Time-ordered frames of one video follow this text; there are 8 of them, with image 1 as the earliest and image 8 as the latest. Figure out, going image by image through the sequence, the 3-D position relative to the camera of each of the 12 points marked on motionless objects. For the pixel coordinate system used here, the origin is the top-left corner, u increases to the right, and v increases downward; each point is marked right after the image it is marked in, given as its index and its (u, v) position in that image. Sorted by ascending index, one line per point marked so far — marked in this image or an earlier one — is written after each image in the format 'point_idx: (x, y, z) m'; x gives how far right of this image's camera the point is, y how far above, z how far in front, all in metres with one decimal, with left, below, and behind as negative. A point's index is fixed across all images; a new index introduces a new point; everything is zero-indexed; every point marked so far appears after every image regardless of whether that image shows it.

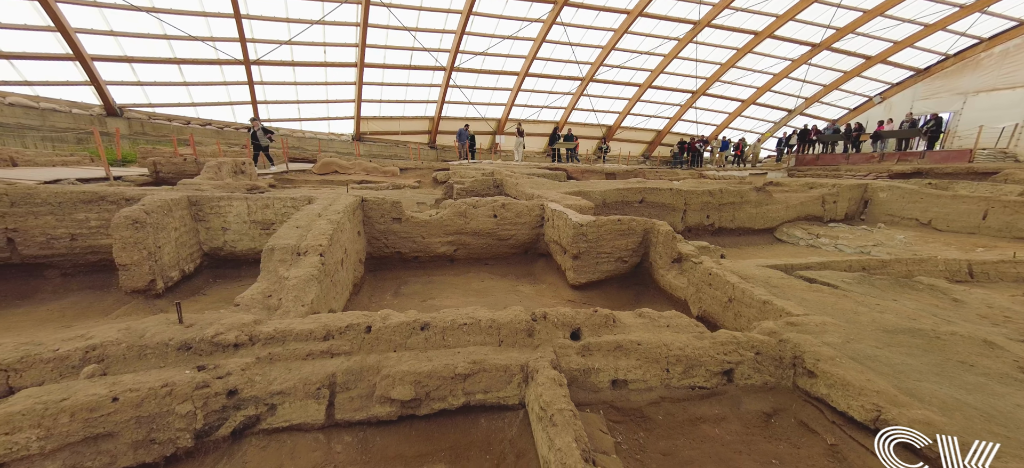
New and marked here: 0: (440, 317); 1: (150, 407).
0: (-0.4, -0.5, +2.2) m
1: (-1.4, -0.7, +1.5) m
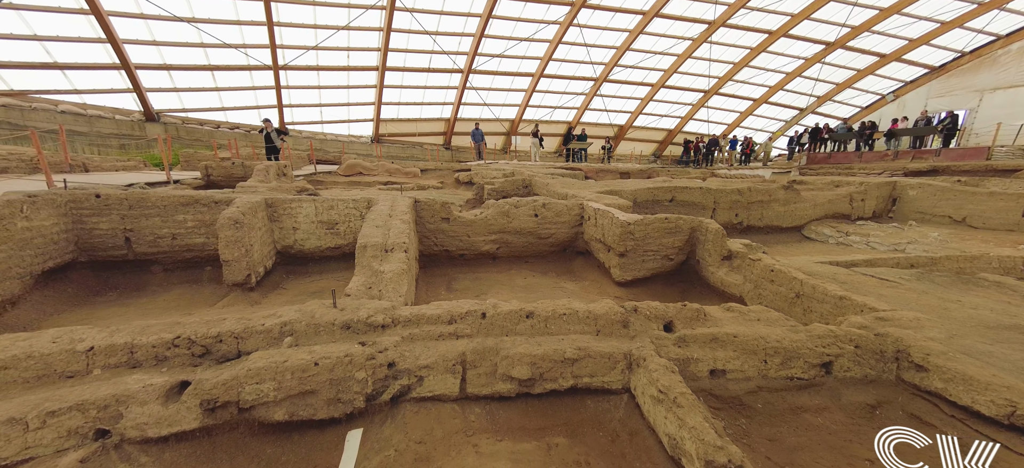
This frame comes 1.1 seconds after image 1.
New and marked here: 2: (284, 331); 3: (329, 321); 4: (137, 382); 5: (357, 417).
0: (+0.2, -0.5, +2.4) m
1: (-0.8, -0.7, +1.8) m
2: (-1.2, -0.5, +1.9) m
3: (-1.0, -0.5, +2.0) m
4: (-1.5, -0.6, +1.5) m
5: (-0.8, -0.9, +1.8) m
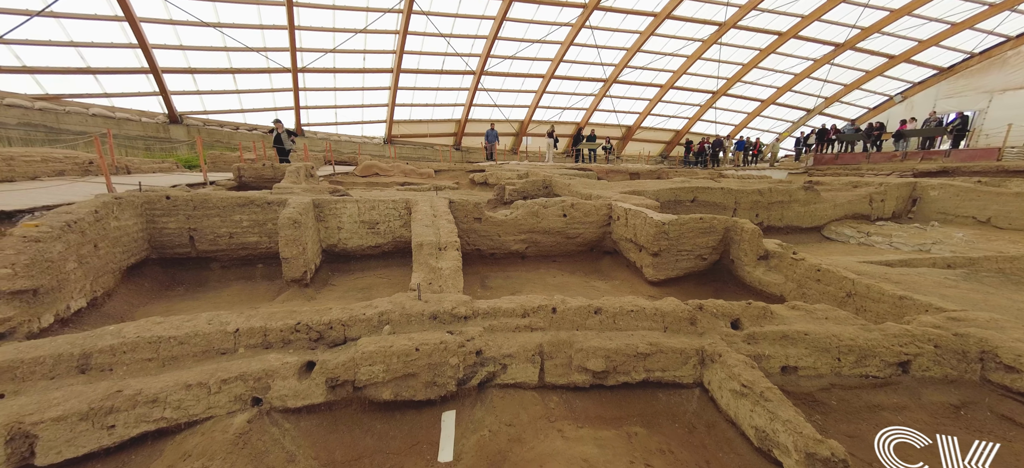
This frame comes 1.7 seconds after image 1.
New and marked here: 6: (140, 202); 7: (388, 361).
0: (+0.7, -0.5, +2.5) m
1: (-0.4, -0.6, +1.9) m
2: (-0.7, -0.5, +2.1) m
3: (-0.5, -0.5, +2.2) m
4: (-1.1, -0.6, +1.7) m
5: (-0.3, -0.9, +2.0) m
6: (-4.9, +0.4, +4.9) m
7: (-0.6, -0.6, +1.9) m
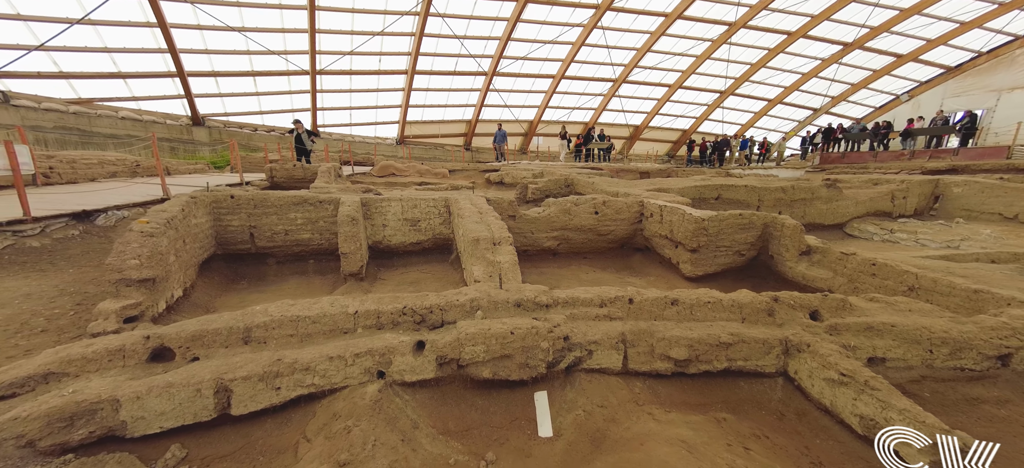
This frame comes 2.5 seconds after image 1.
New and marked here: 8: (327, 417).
0: (+1.2, -0.4, +2.6) m
1: (+0.1, -0.6, +2.1) m
2: (-0.2, -0.4, +2.2) m
3: (0.0, -0.4, +2.3) m
4: (-0.6, -0.5, +1.9) m
5: (+0.2, -0.8, +2.1) m
6: (-4.3, +0.5, +5.3) m
7: (-0.1, -0.6, +2.0) m
8: (-0.8, -0.8, +1.6) m
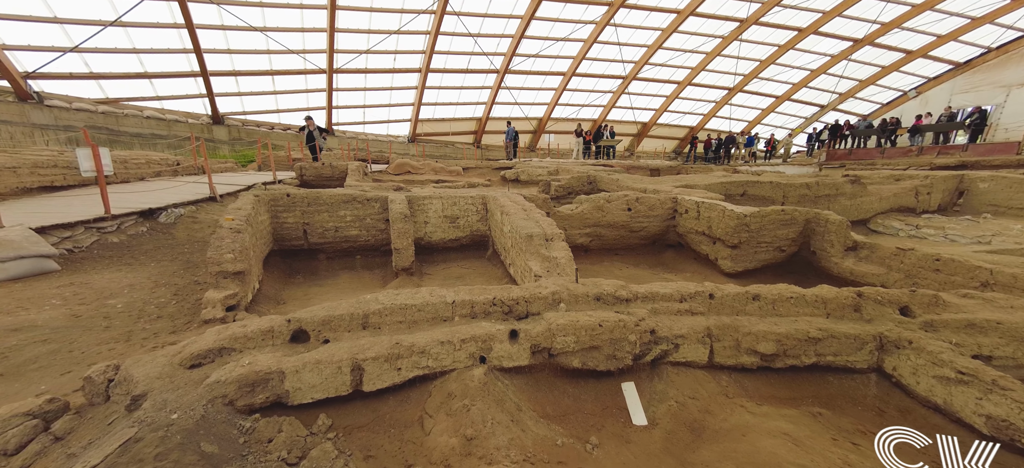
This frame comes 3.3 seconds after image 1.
0: (+1.7, -0.4, +2.6) m
1: (+0.6, -0.6, +2.1) m
2: (+0.3, -0.4, +2.3) m
3: (+0.5, -0.4, +2.3) m
4: (-0.1, -0.5, +2.0) m
5: (+0.7, -0.8, +2.2) m
6: (-3.5, +0.5, +5.6) m
7: (+0.4, -0.6, +2.1) m
8: (-0.3, -0.8, +1.7) m
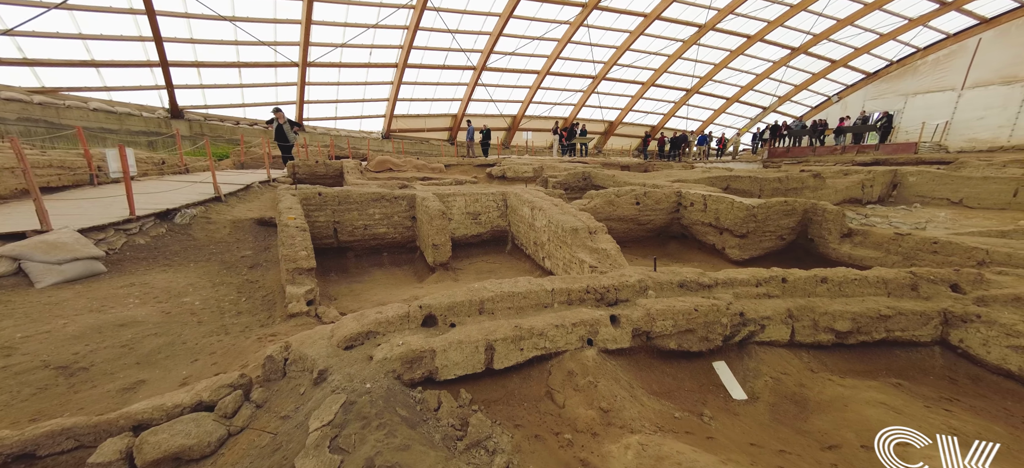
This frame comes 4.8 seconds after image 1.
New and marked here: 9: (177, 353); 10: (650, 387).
0: (+2.3, -0.3, +2.7) m
1: (+1.2, -0.5, +2.2) m
2: (+0.9, -0.3, +2.4) m
3: (+1.1, -0.3, +2.5) m
4: (+0.5, -0.4, +2.1) m
5: (+1.3, -0.7, +2.3) m
6: (-3.0, +0.6, +5.7) m
7: (+1.0, -0.5, +2.2) m
8: (+0.3, -0.7, +1.9) m
9: (-2.1, -0.8, +2.4) m
10: (+0.7, -0.8, +2.0) m
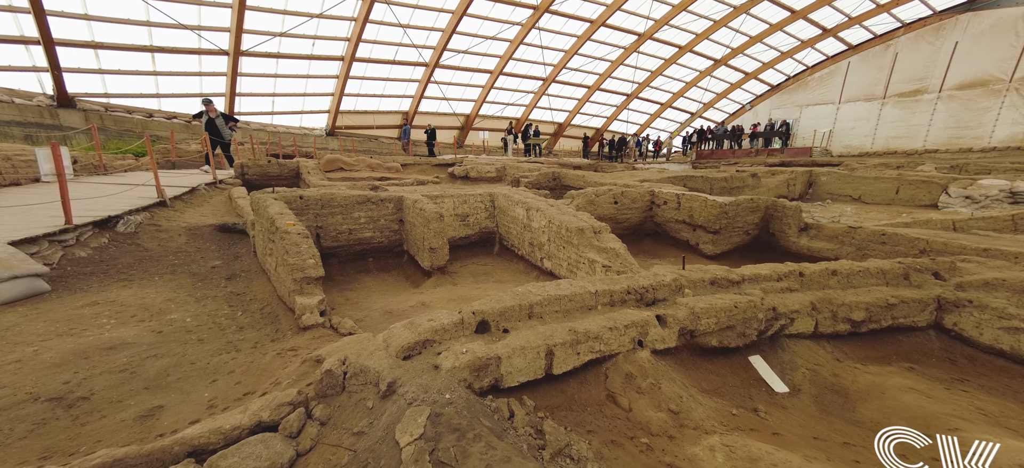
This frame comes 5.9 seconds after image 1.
0: (+2.5, -0.2, +2.8) m
1: (+1.4, -0.5, +2.3) m
2: (+1.1, -0.3, +2.4) m
3: (+1.3, -0.3, +2.5) m
4: (+0.7, -0.4, +2.1) m
5: (+1.5, -0.7, +2.3) m
6: (-3.0, +0.5, +5.4) m
7: (+1.2, -0.5, +2.2) m
8: (+0.5, -0.7, +1.8) m
9: (-1.9, -0.8, +2.2) m
10: (+1.0, -0.8, +2.0) m
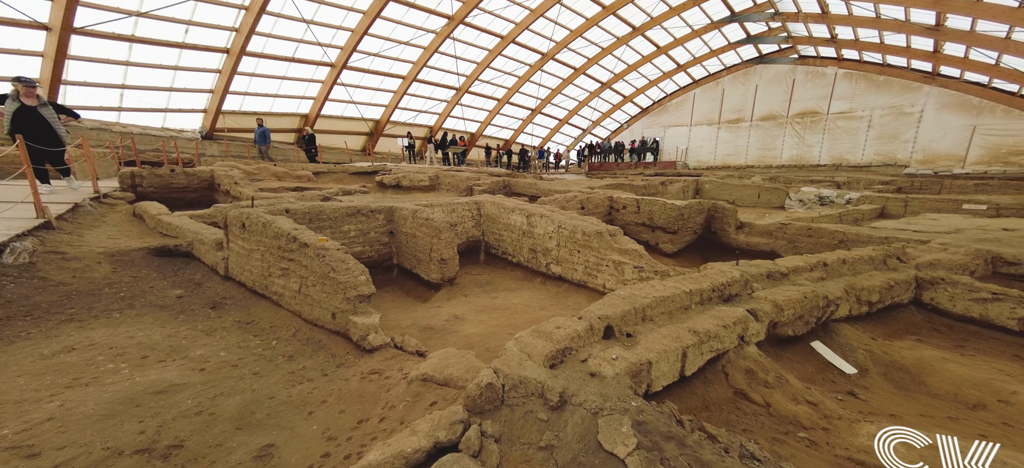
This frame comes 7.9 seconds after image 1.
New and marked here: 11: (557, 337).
0: (+3.0, -0.2, +3.2) m
1: (+2.0, -0.4, +2.5) m
2: (+1.6, -0.3, +2.6) m
3: (+1.8, -0.3, +2.7) m
4: (+1.3, -0.4, +2.2) m
5: (+2.1, -0.7, +2.6) m
6: (-2.8, +0.2, +5.1) m
7: (+1.8, -0.5, +2.4) m
8: (+1.2, -0.7, +2.0) m
9: (-1.2, -0.9, +2.0) m
10: (+1.6, -0.8, +2.2) m
11: (+0.2, -0.5, +1.7) m
